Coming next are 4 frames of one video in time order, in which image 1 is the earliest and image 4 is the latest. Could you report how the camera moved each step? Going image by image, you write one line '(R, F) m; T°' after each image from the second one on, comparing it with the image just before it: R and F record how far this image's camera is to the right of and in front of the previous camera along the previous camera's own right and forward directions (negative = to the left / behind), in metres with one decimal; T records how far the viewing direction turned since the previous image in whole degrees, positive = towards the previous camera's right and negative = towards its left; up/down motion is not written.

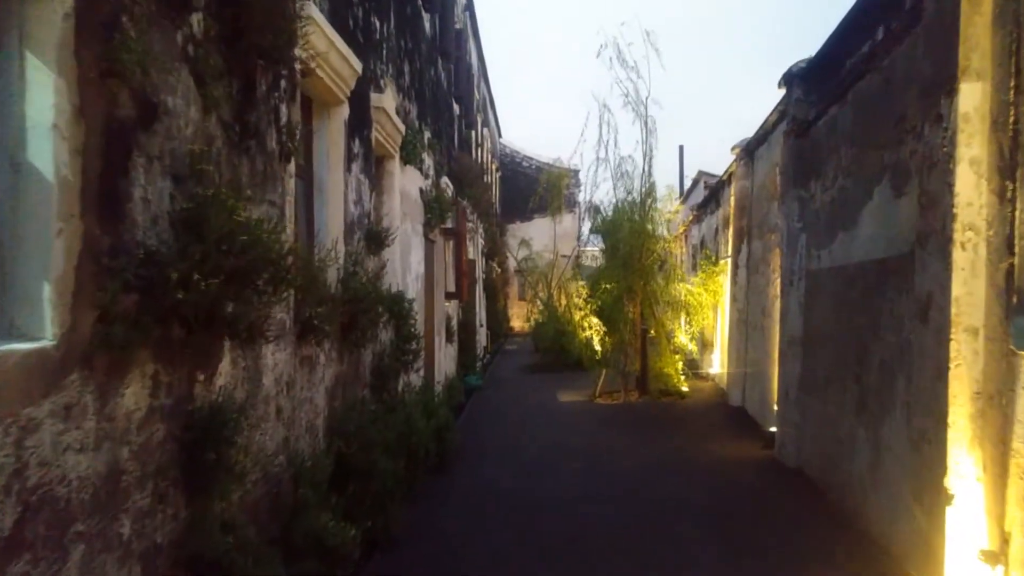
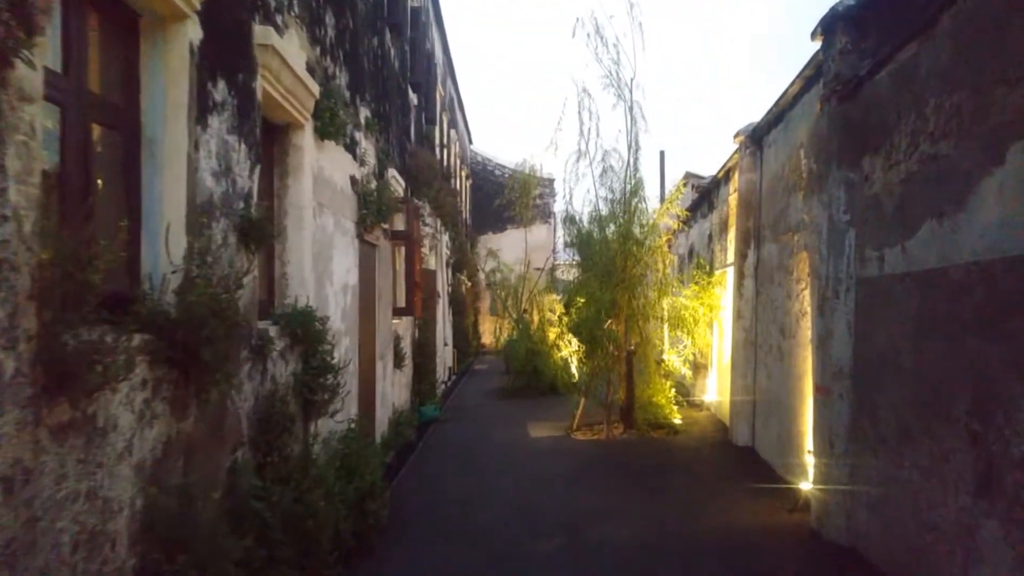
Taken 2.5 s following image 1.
(+0.1, +1.8) m; +2°
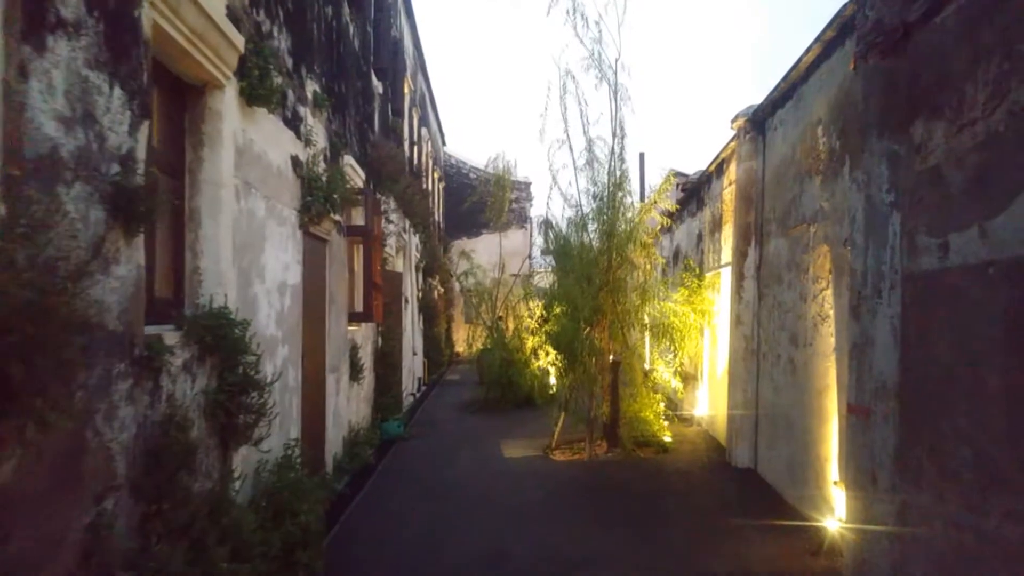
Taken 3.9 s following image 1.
(0.0, +1.0) m; +2°
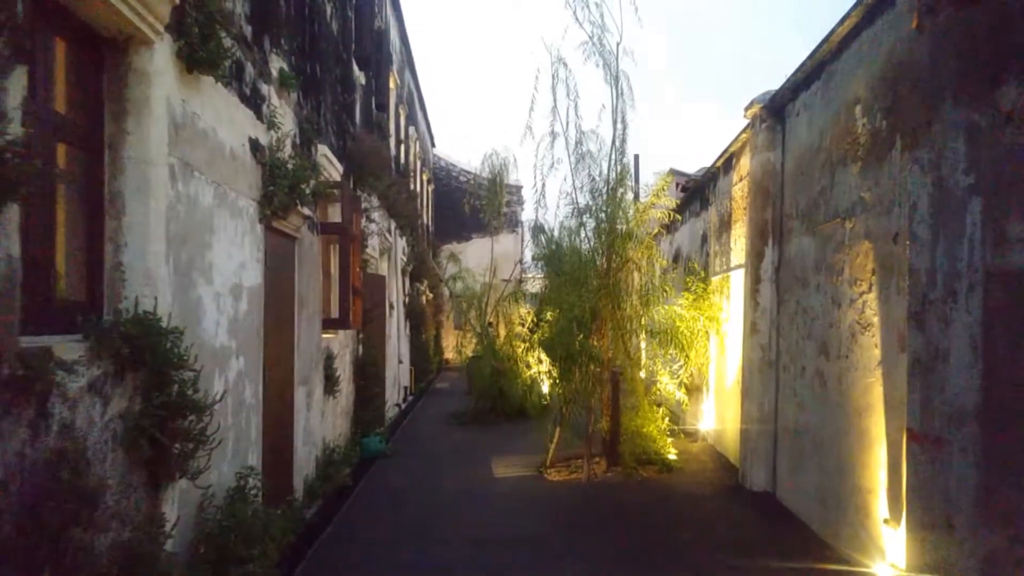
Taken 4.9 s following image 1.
(0.0, +0.8) m; +1°
